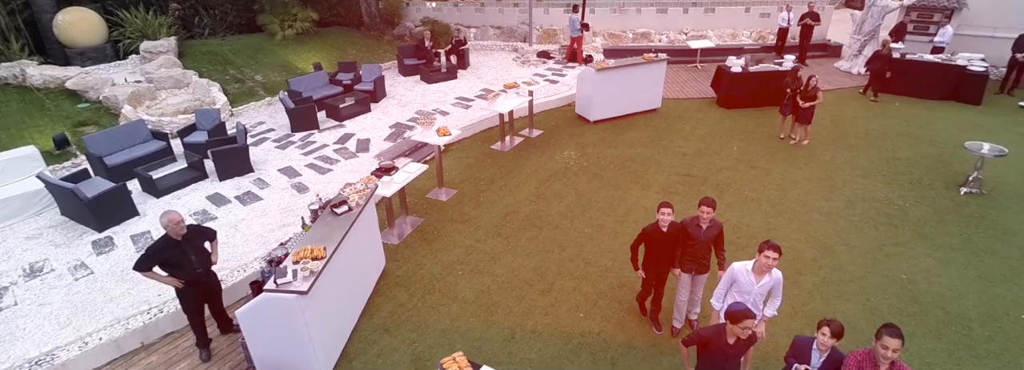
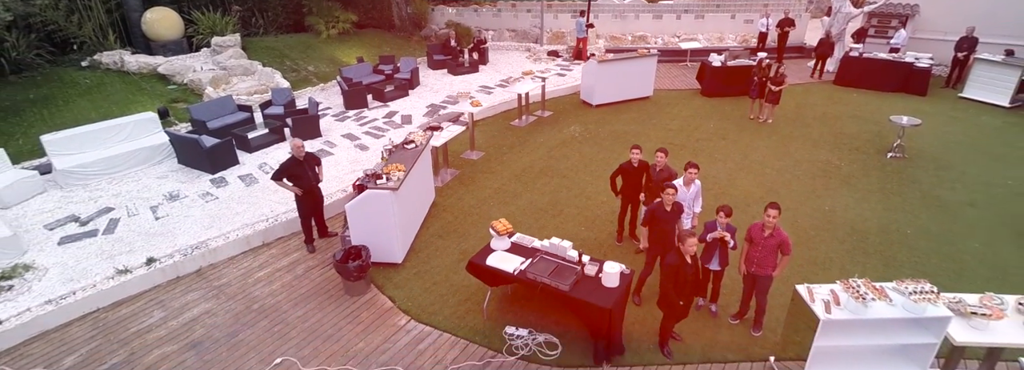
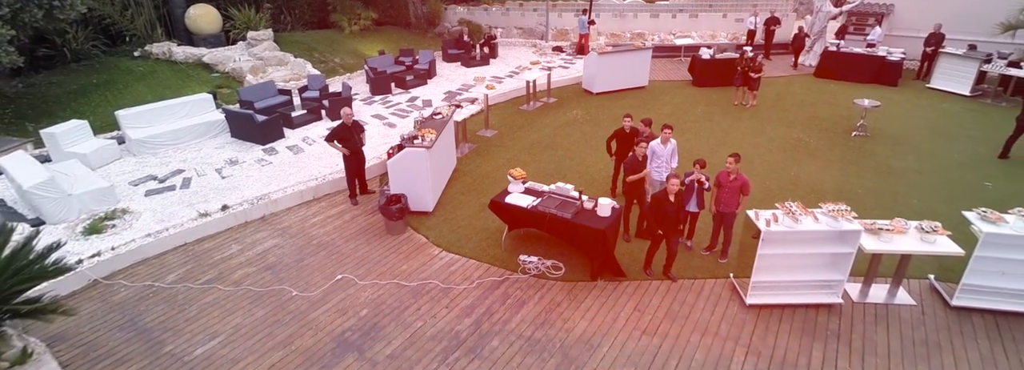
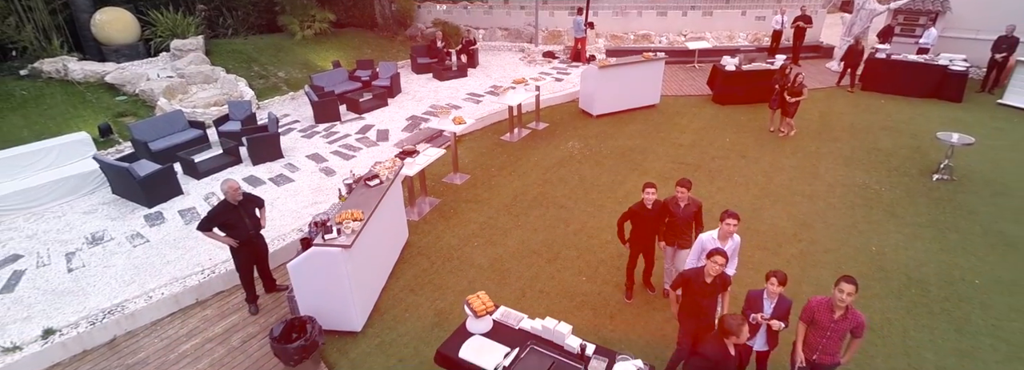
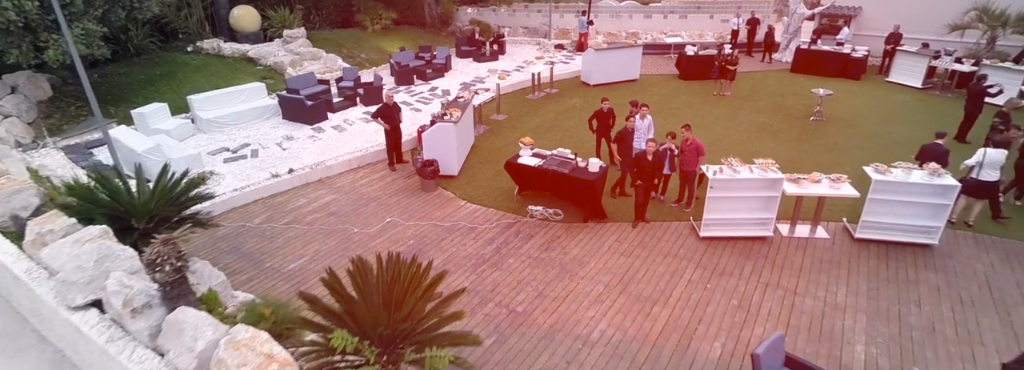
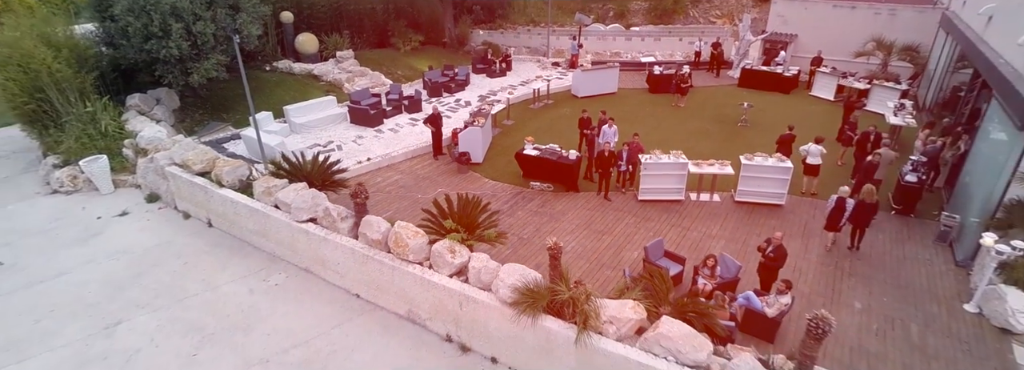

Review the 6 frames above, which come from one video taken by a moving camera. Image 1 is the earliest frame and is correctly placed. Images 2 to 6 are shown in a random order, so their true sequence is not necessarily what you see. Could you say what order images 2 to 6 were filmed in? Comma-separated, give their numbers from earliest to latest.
4, 2, 3, 5, 6
